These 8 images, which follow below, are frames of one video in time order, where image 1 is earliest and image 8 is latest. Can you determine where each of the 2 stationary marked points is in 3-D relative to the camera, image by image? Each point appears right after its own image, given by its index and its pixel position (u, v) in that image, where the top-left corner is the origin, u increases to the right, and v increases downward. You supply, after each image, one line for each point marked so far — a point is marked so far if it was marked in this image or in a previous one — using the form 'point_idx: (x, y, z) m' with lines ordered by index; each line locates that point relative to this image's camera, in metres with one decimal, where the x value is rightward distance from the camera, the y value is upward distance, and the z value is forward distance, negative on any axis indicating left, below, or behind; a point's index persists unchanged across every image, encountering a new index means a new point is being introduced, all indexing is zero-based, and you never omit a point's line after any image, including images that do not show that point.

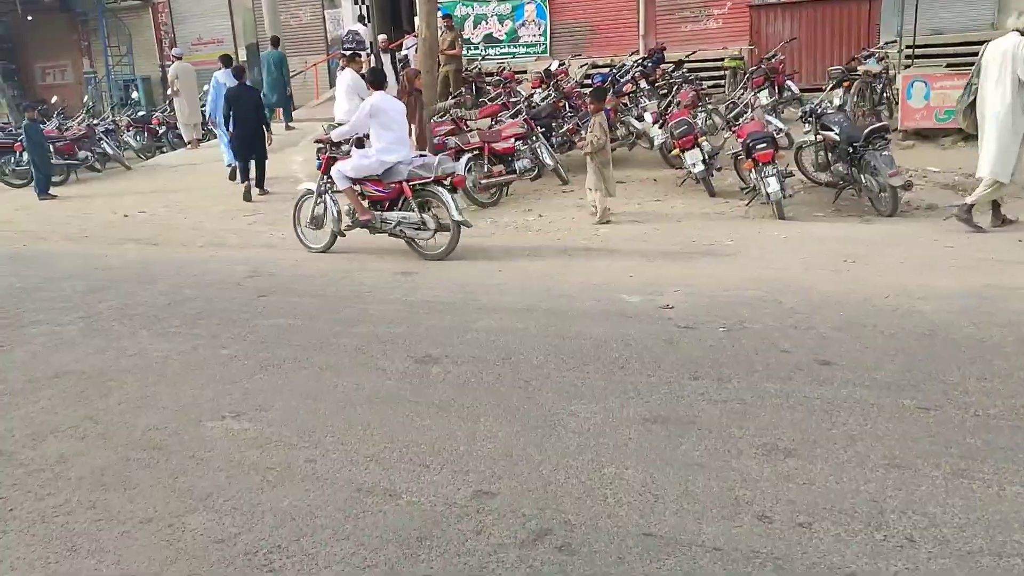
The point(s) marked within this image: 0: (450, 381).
0: (-0.3, -0.5, +4.6) m
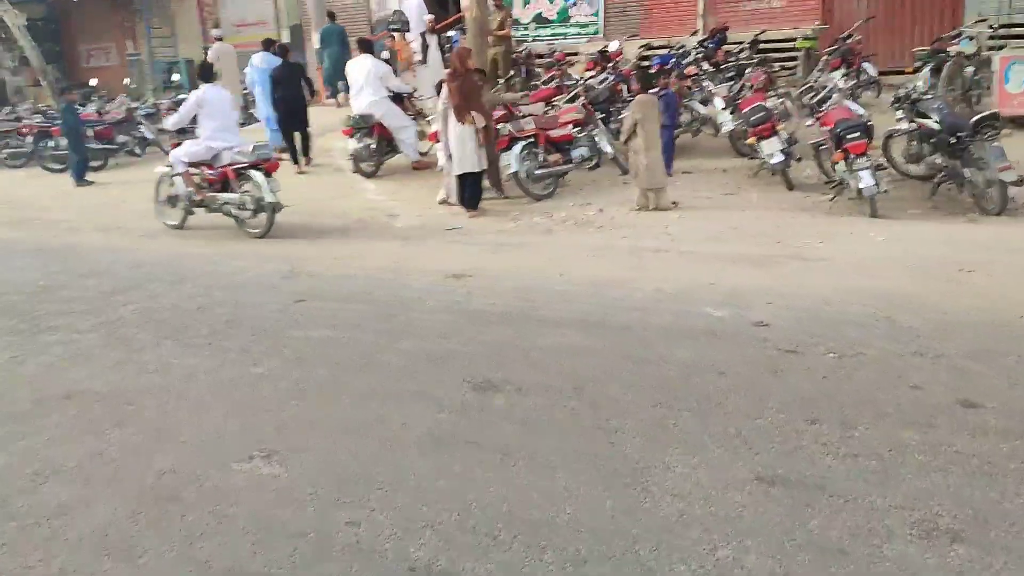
0: (0.0, -0.6, +3.9) m
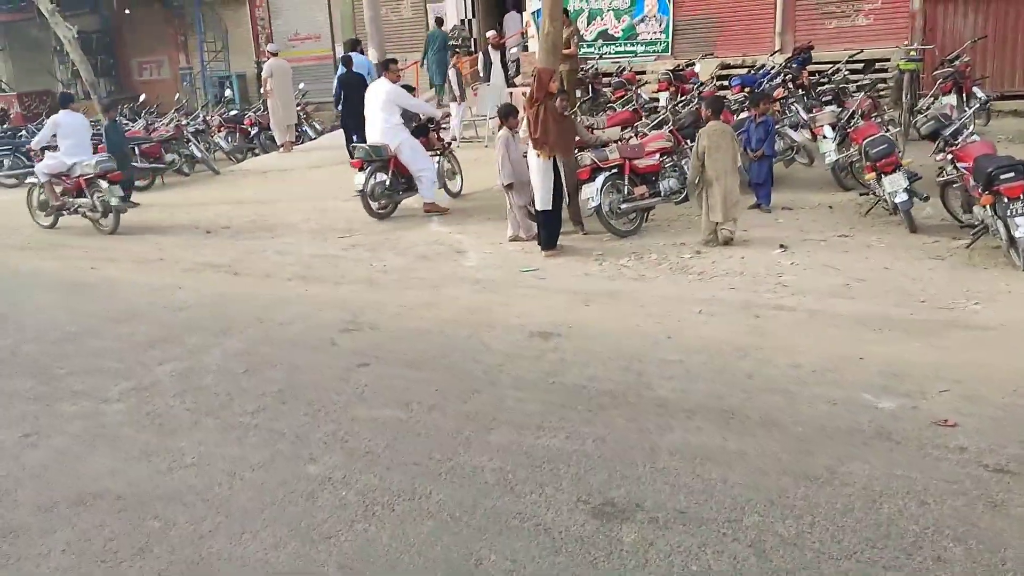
0: (+0.5, -0.9, +2.9) m
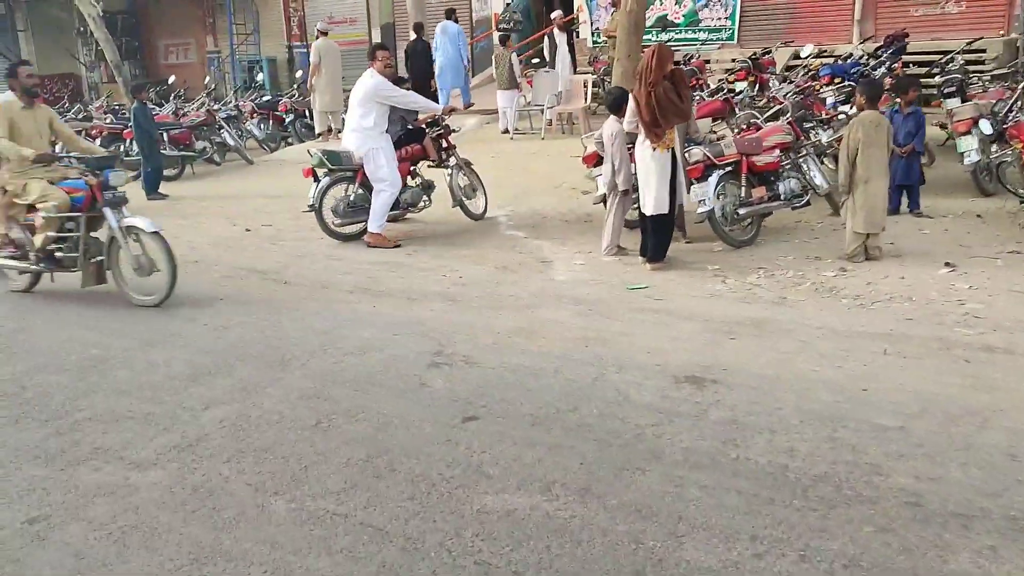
0: (+1.2, -1.1, +1.7) m
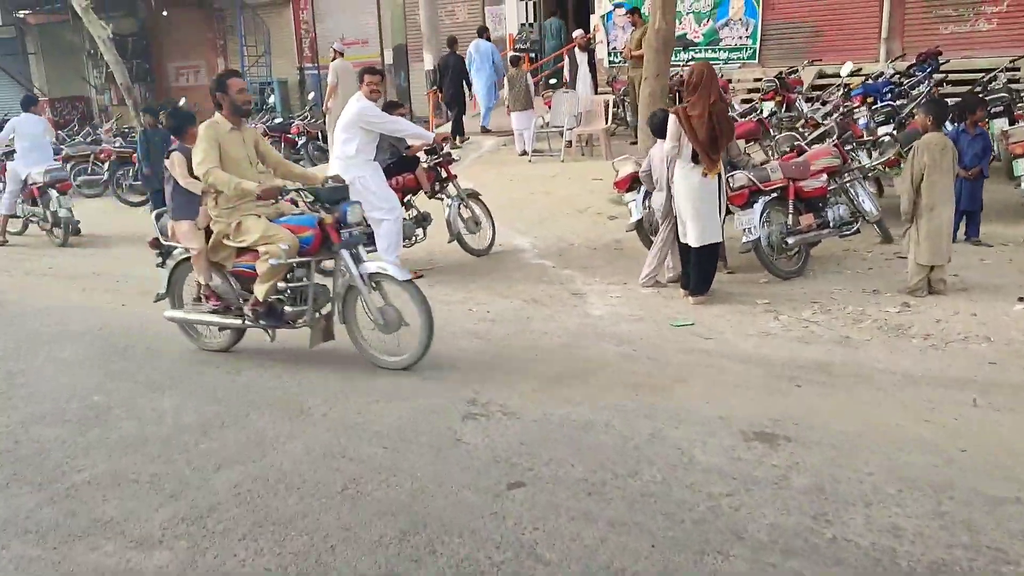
0: (+1.3, -1.3, +1.2) m
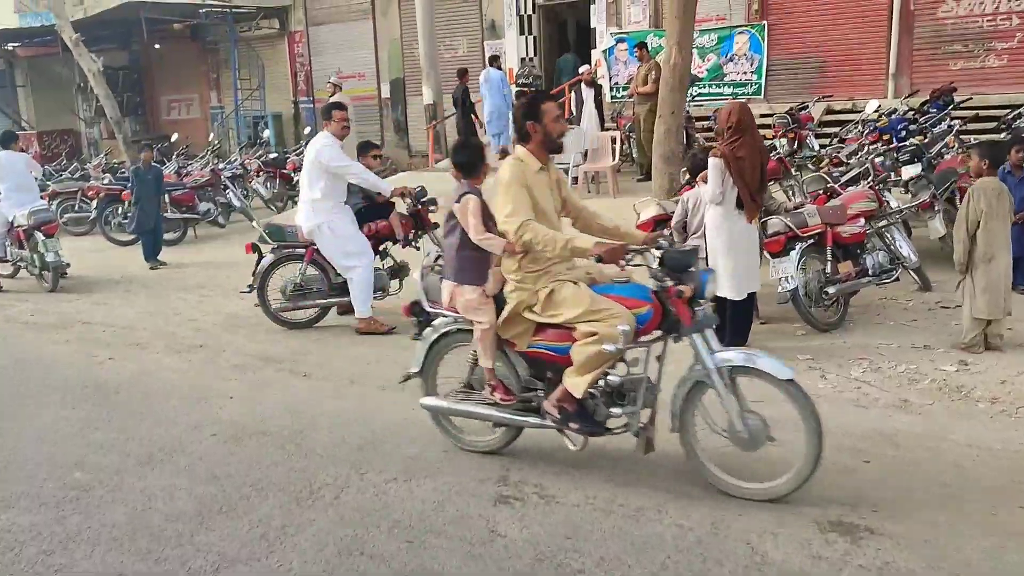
0: (+1.6, -1.5, +0.7) m
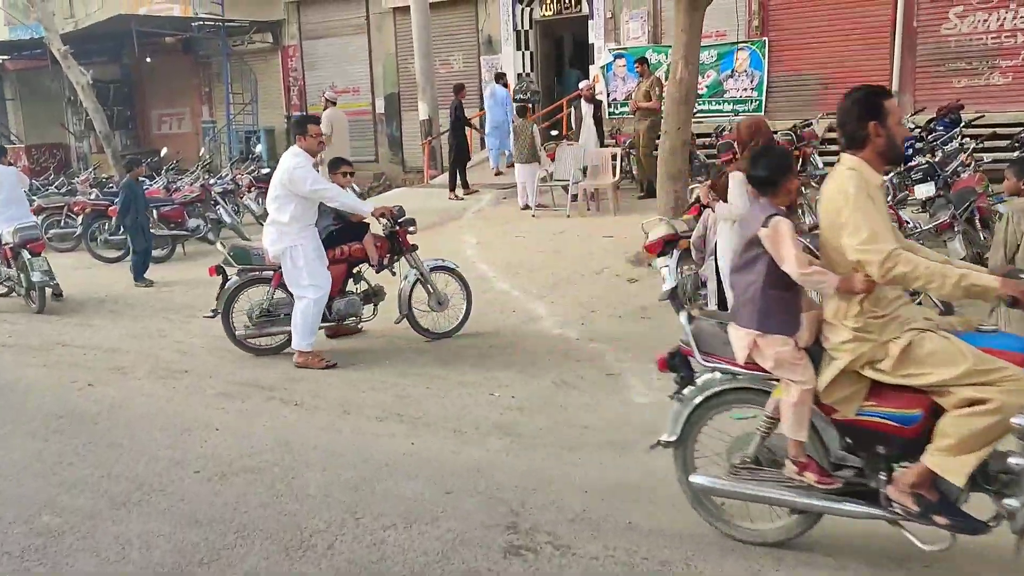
0: (+1.6, -1.5, +0.4) m
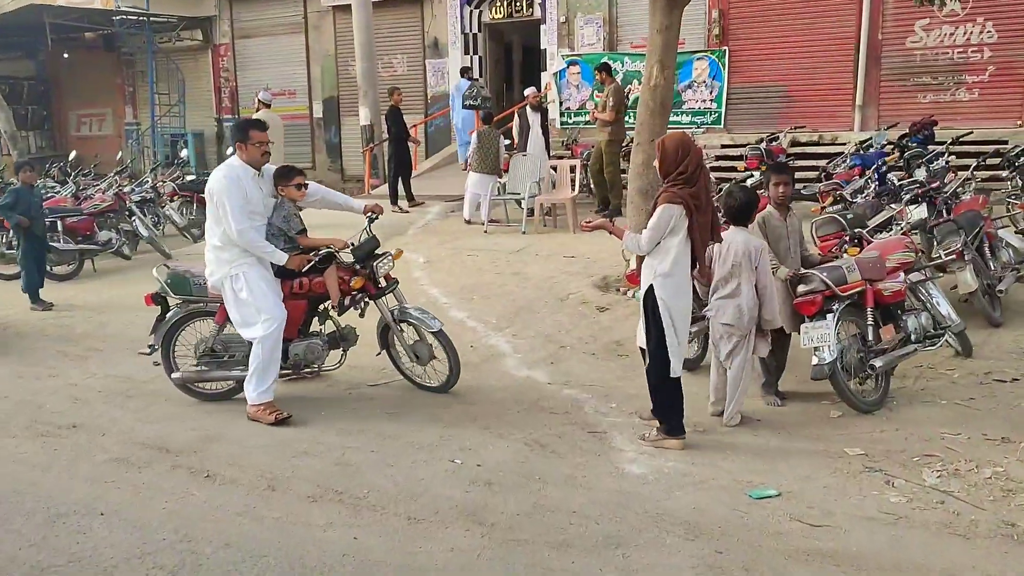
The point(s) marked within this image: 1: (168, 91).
0: (+1.8, -1.7, -0.5) m
1: (-7.8, +4.5, +19.2) m
